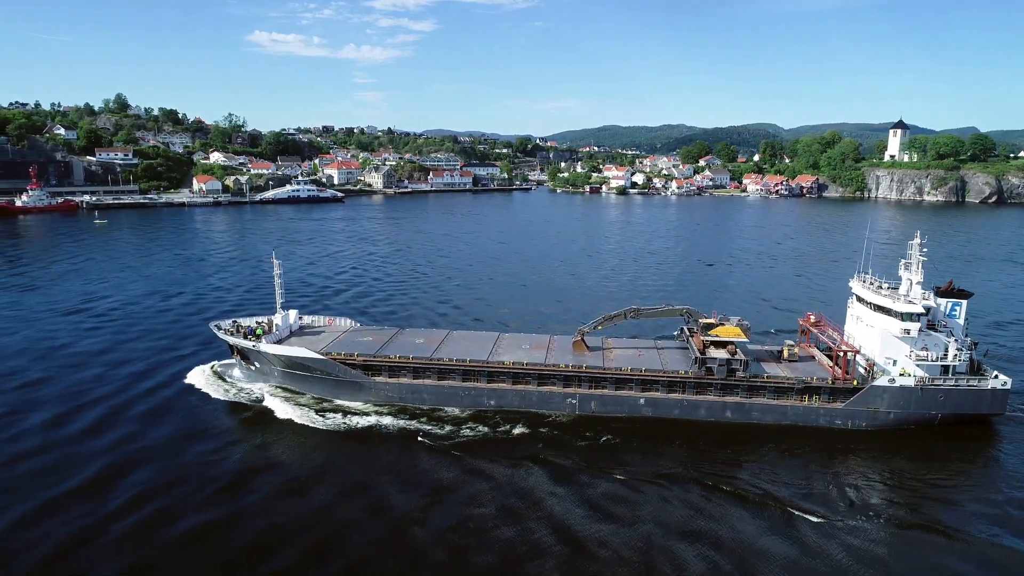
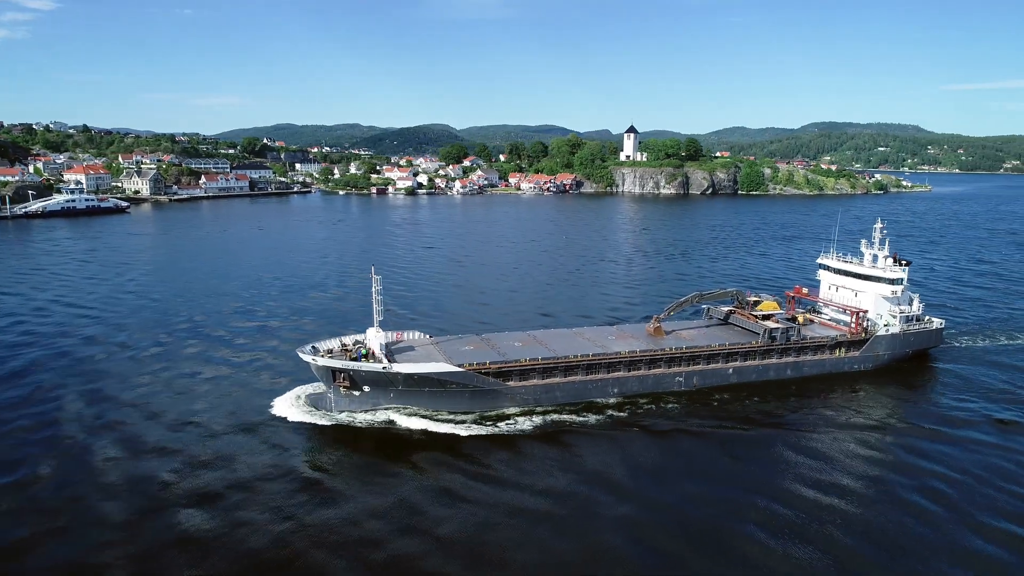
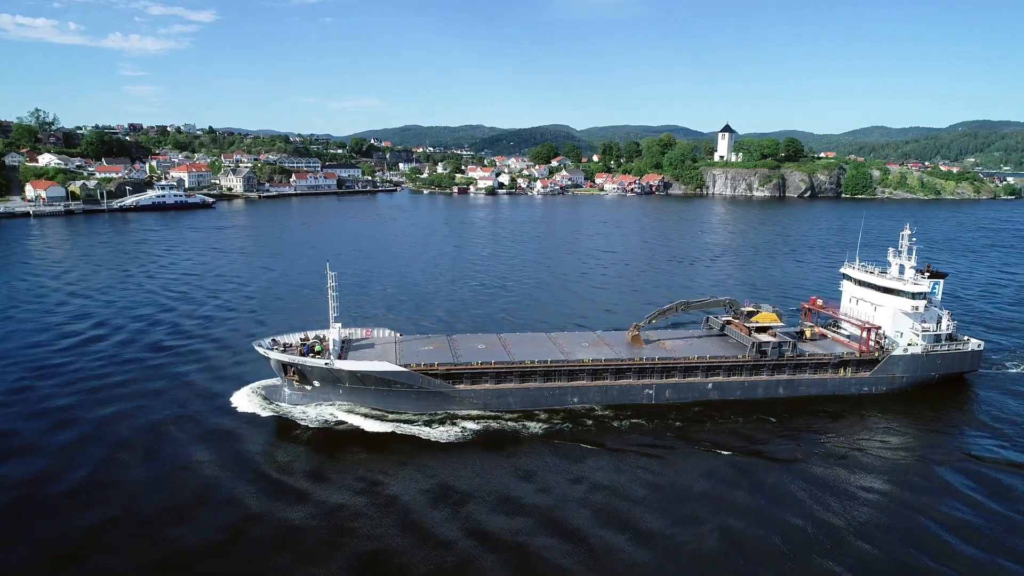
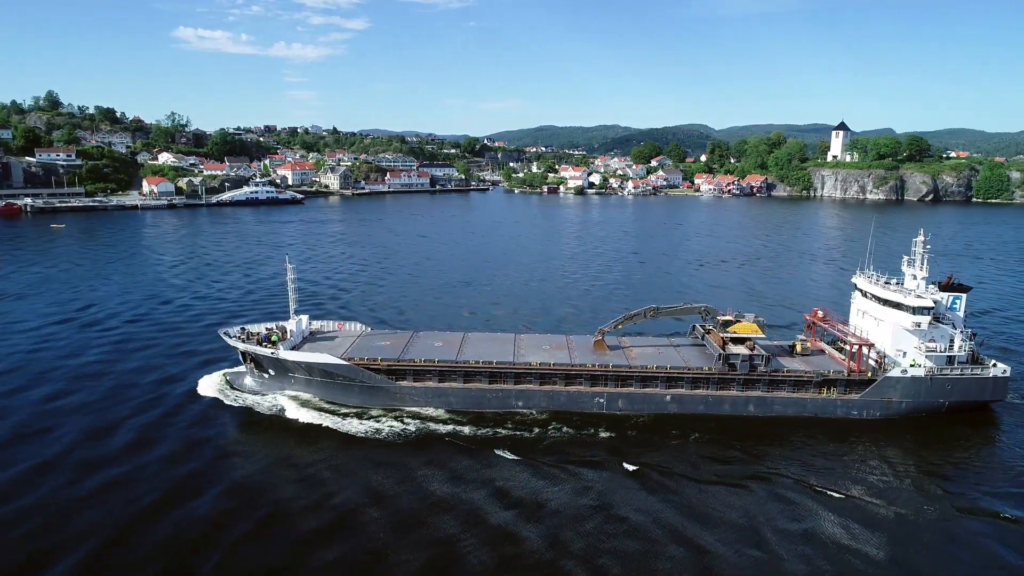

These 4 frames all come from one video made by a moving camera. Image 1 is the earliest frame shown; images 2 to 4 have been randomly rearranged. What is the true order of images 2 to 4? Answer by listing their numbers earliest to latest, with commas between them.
4, 3, 2
